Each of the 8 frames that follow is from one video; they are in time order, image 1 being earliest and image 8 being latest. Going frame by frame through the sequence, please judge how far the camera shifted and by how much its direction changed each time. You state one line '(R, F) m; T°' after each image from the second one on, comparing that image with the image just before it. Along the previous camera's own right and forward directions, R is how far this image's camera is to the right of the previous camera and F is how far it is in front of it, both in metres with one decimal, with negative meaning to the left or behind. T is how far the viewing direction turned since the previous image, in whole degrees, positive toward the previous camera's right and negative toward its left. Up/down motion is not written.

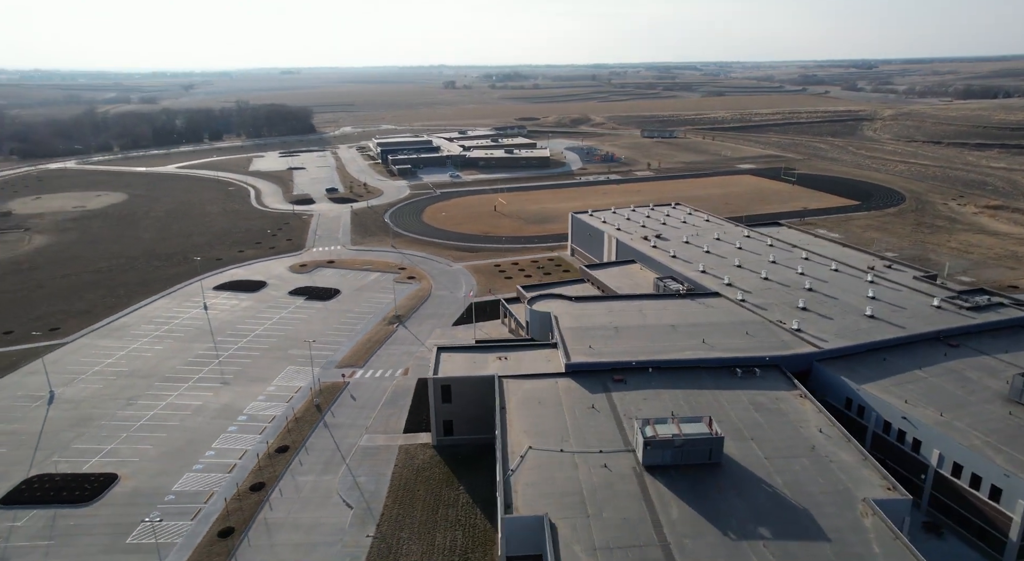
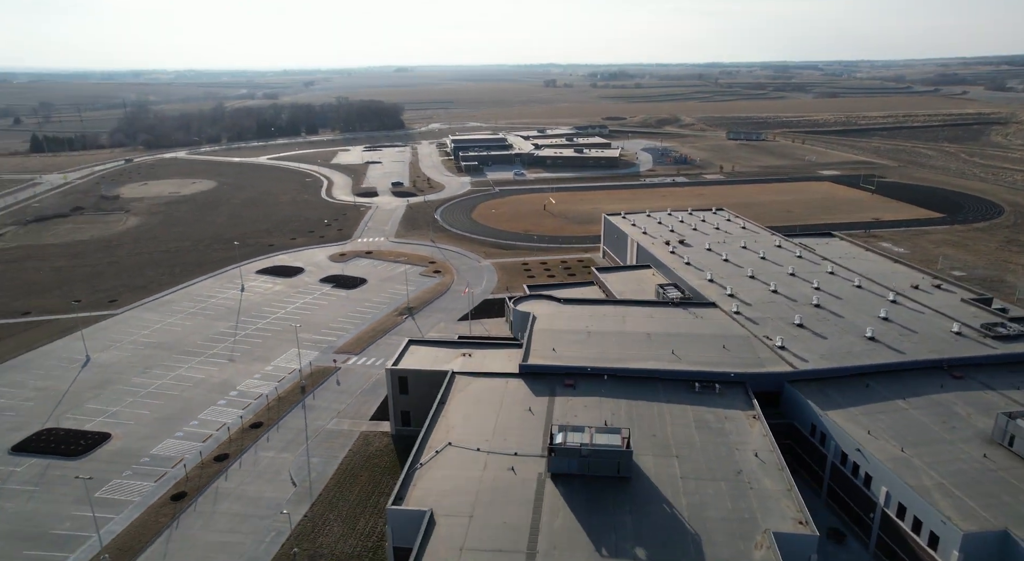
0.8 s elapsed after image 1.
(+7.9, +0.6) m; -9°
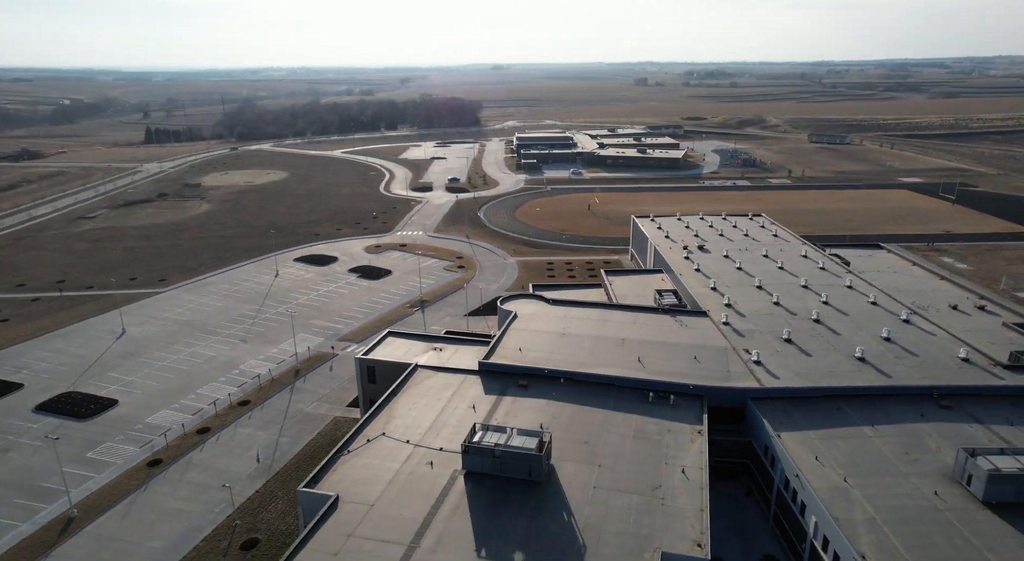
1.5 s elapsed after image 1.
(+6.9, +0.4) m; -8°
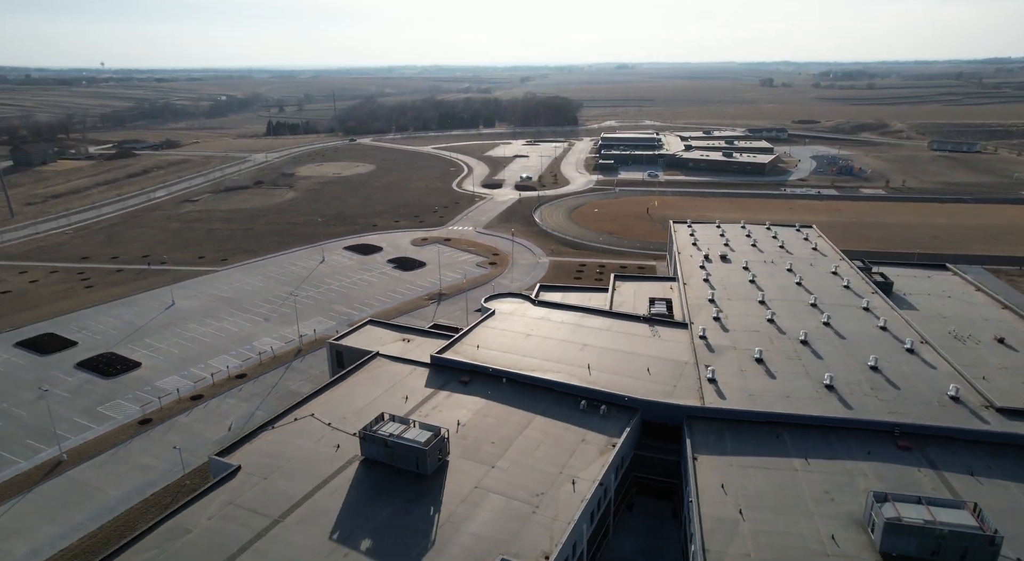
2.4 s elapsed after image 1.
(+8.9, +0.7) m; -10°
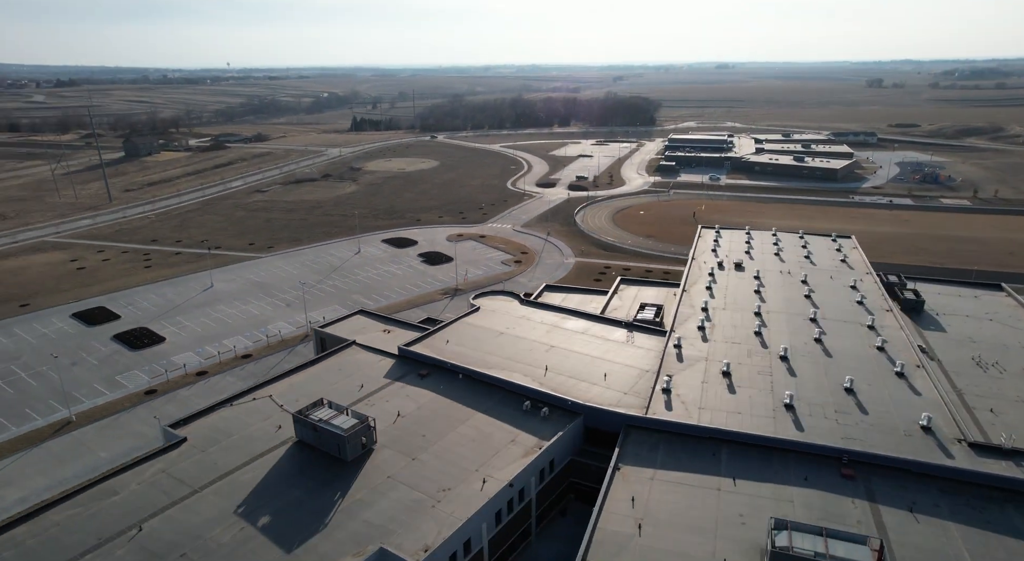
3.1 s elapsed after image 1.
(+6.8, +0.4) m; -8°
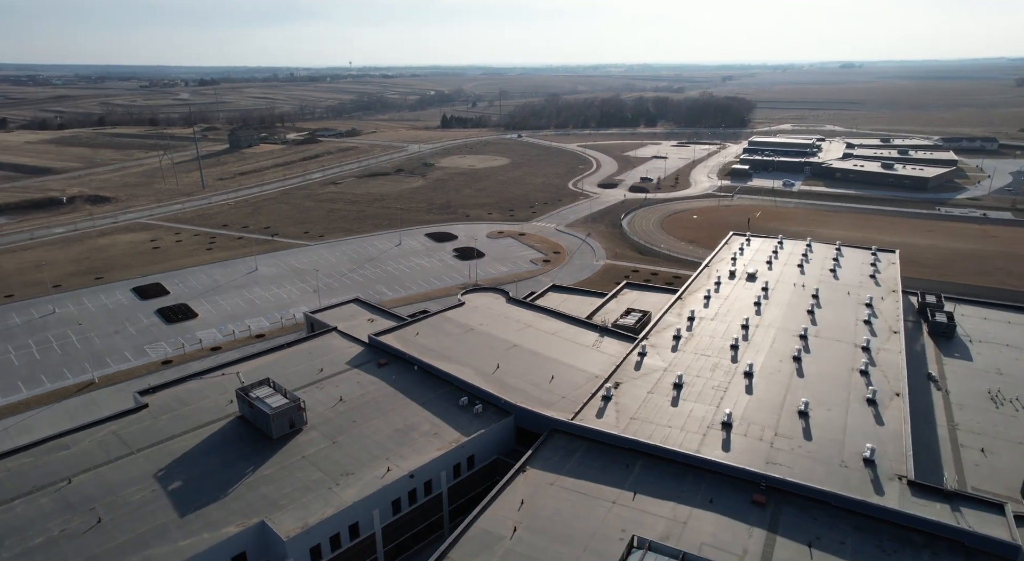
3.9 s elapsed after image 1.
(+7.7, +0.5) m; -9°
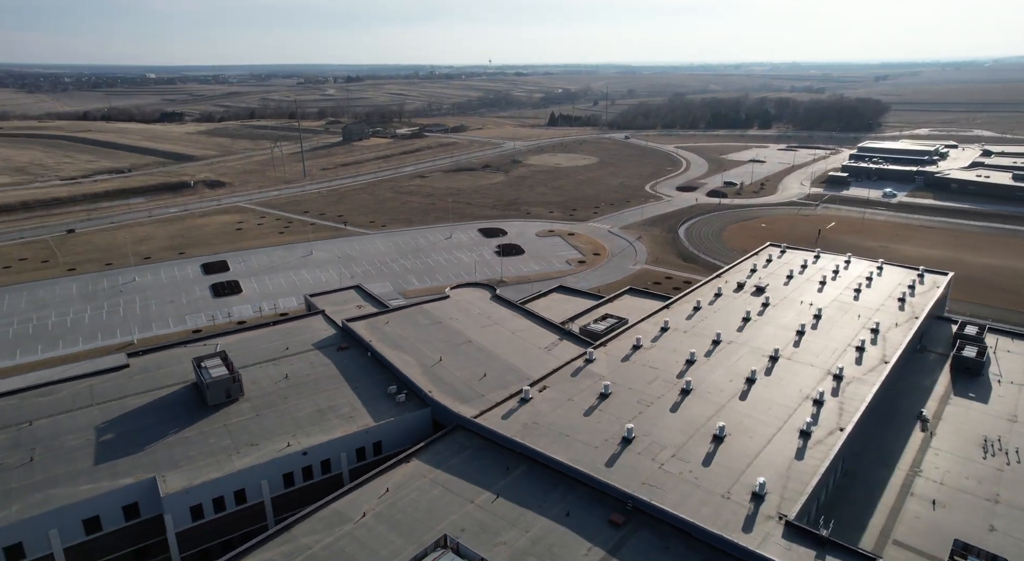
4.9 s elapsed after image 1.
(+9.5, +0.8) m; -11°
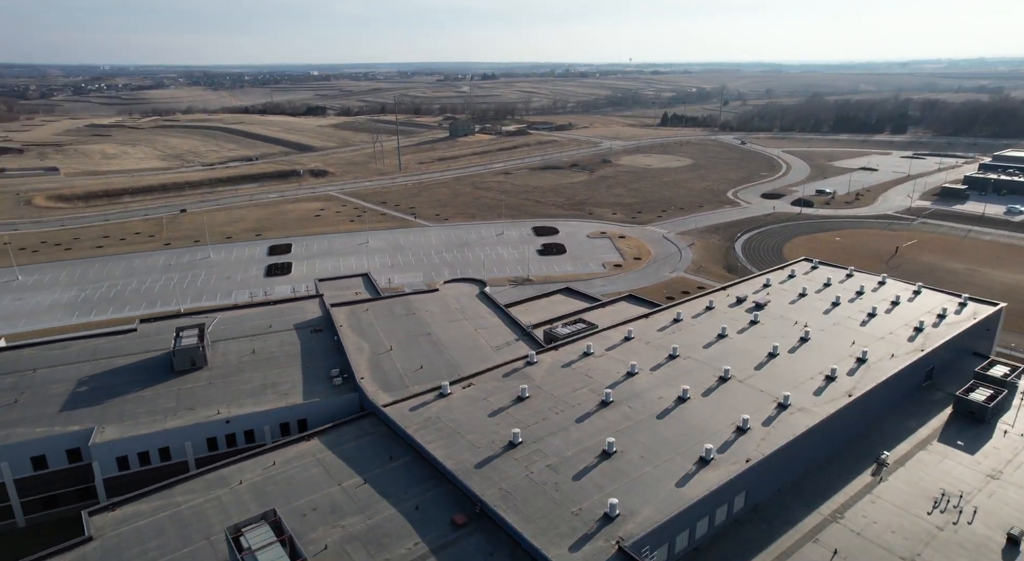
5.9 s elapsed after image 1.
(+9.6, +0.8) m; -11°
